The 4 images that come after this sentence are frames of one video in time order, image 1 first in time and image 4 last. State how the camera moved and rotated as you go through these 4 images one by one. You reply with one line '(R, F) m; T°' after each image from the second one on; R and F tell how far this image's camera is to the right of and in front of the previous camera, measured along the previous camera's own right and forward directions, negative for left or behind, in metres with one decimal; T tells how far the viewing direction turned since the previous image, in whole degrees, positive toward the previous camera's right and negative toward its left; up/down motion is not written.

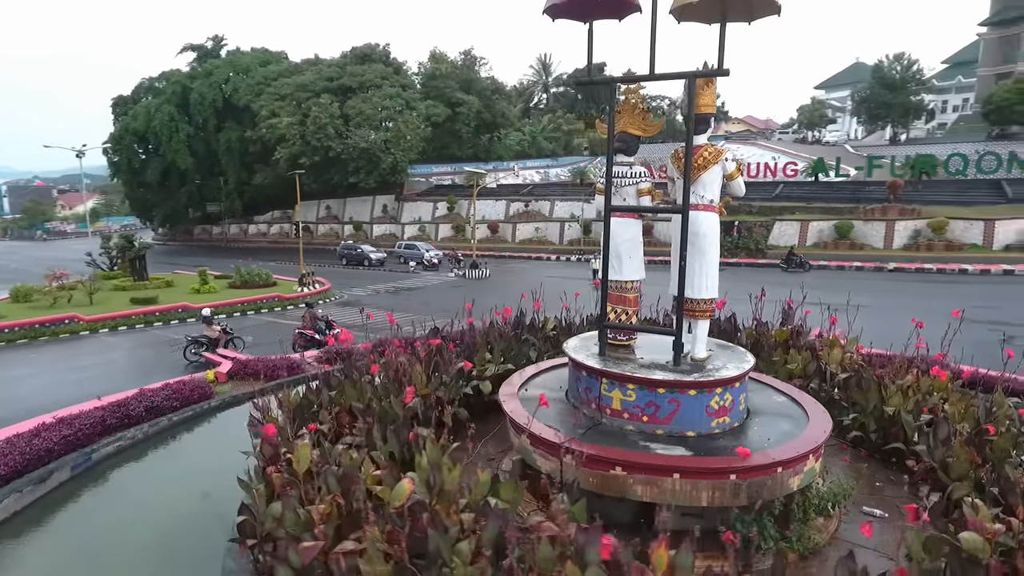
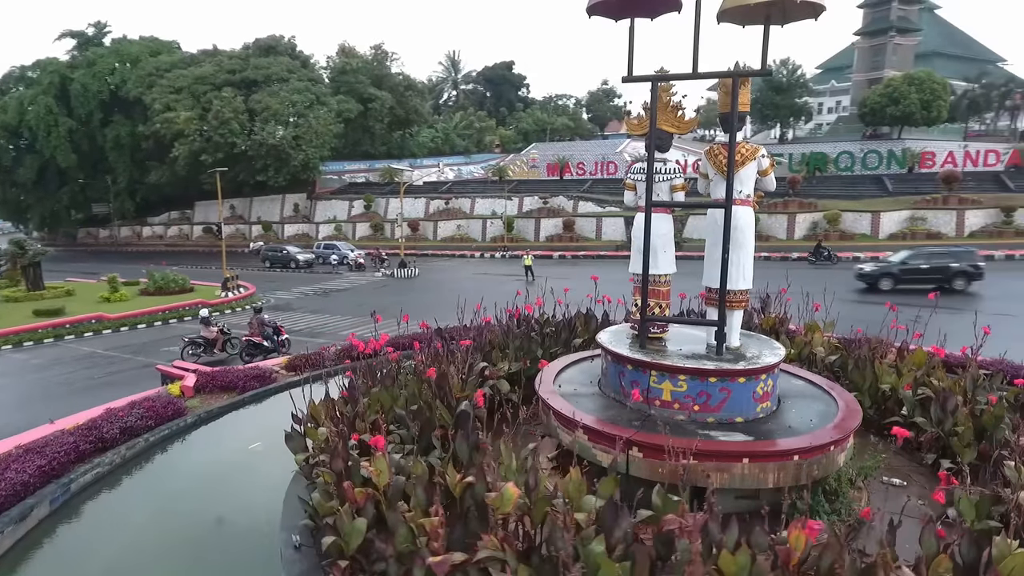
(-0.9, +0.1) m; +9°
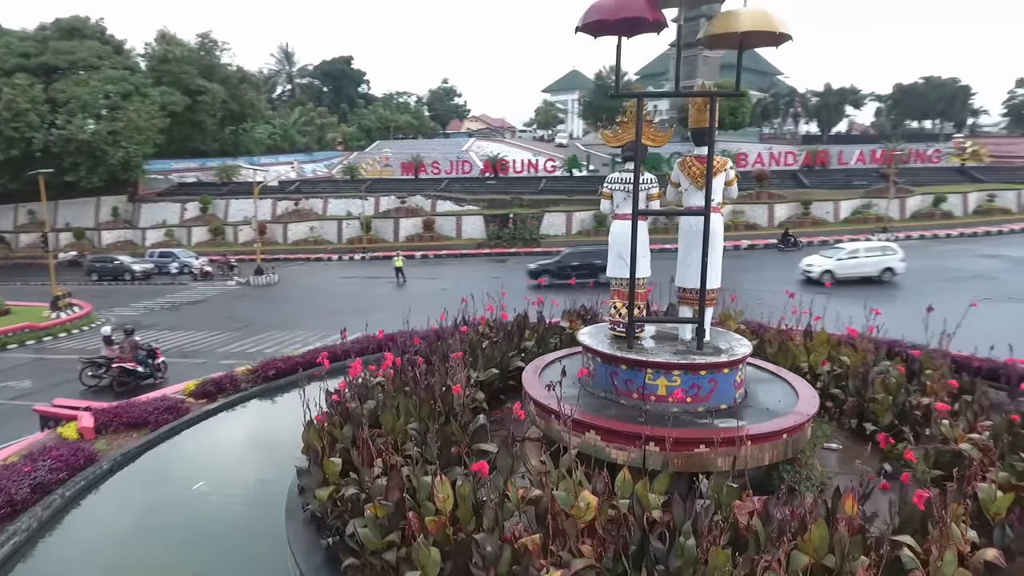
(-1.1, +0.1) m; +15°
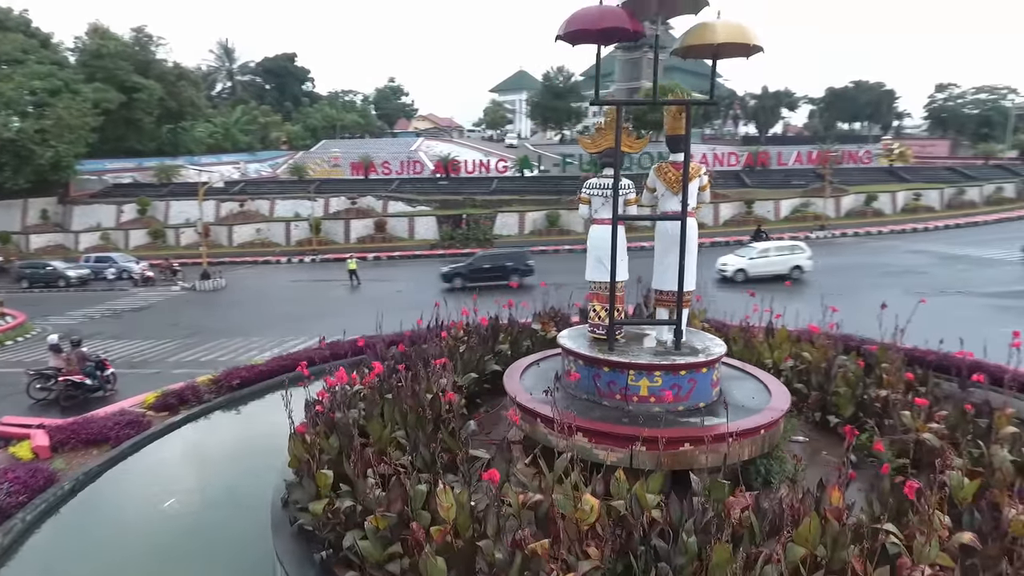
(-0.3, 0.0) m; +5°
